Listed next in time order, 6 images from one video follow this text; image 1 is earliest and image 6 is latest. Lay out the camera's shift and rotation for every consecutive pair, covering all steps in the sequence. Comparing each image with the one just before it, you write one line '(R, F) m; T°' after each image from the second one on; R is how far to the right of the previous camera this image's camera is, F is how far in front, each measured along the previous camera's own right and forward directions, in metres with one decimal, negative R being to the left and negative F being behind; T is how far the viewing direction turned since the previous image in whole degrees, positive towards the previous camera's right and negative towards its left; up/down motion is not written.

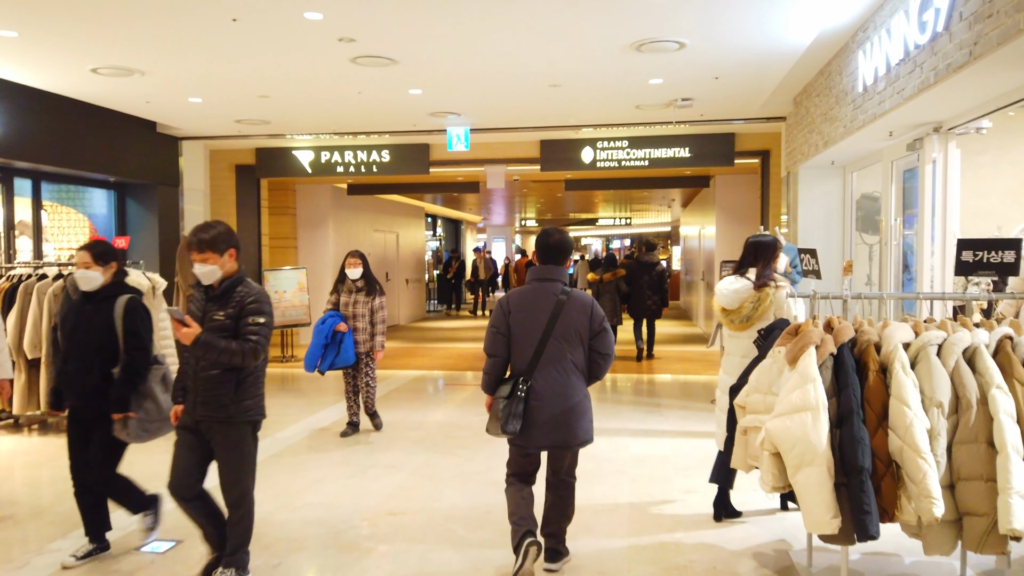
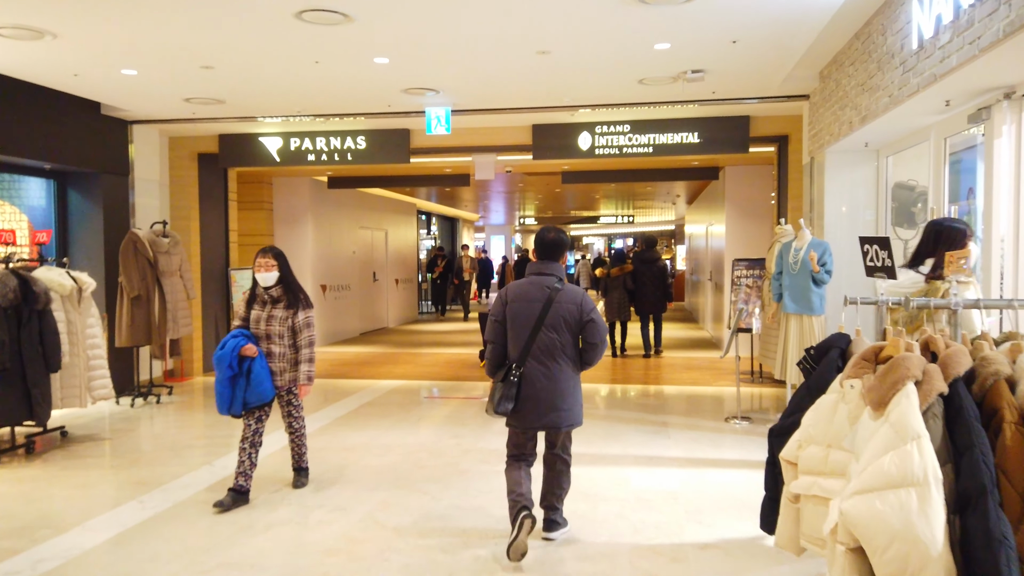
(+0.2, +0.9) m; 0°
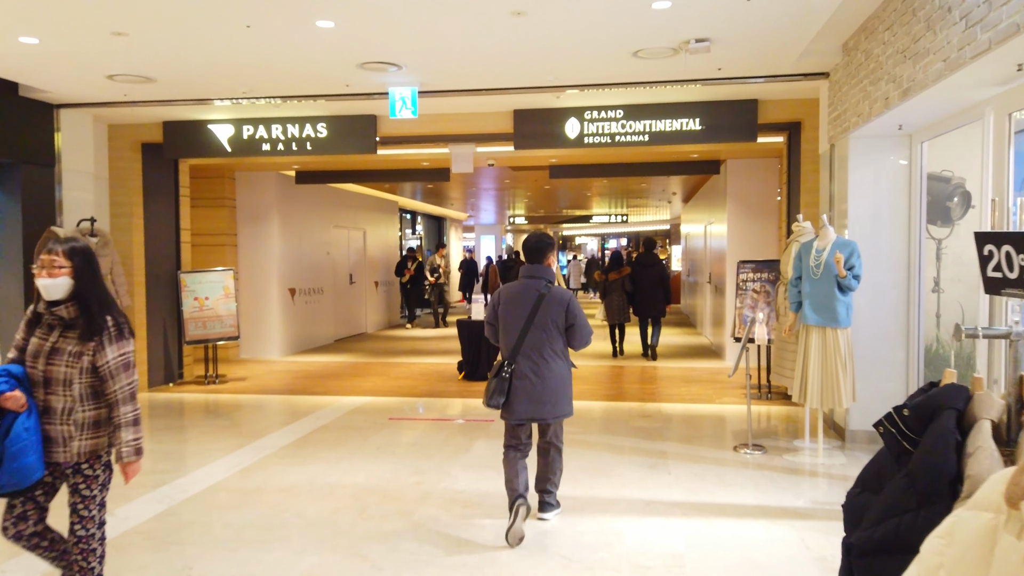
(+0.2, +0.9) m; 0°
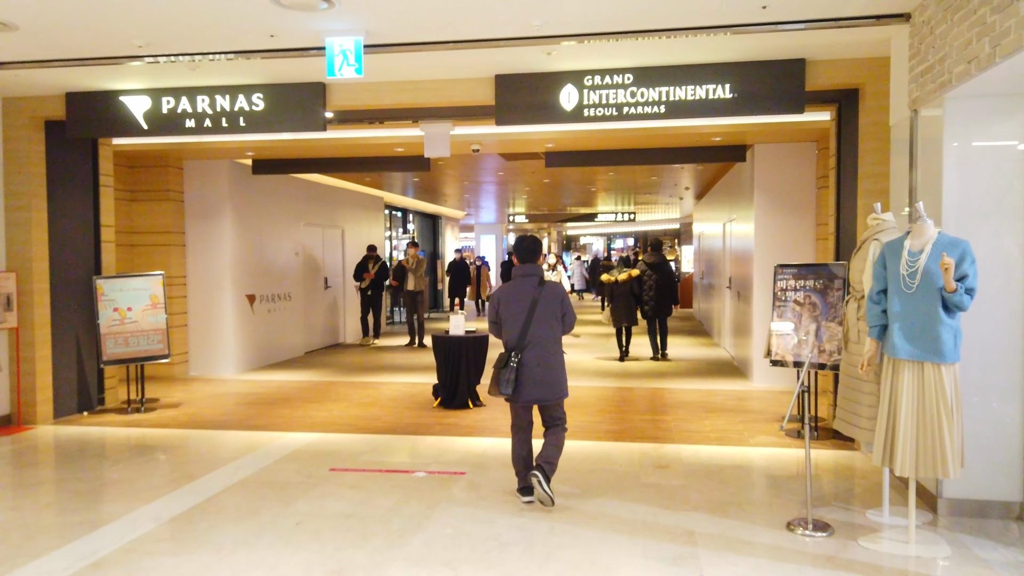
(+0.2, +1.5) m; -1°
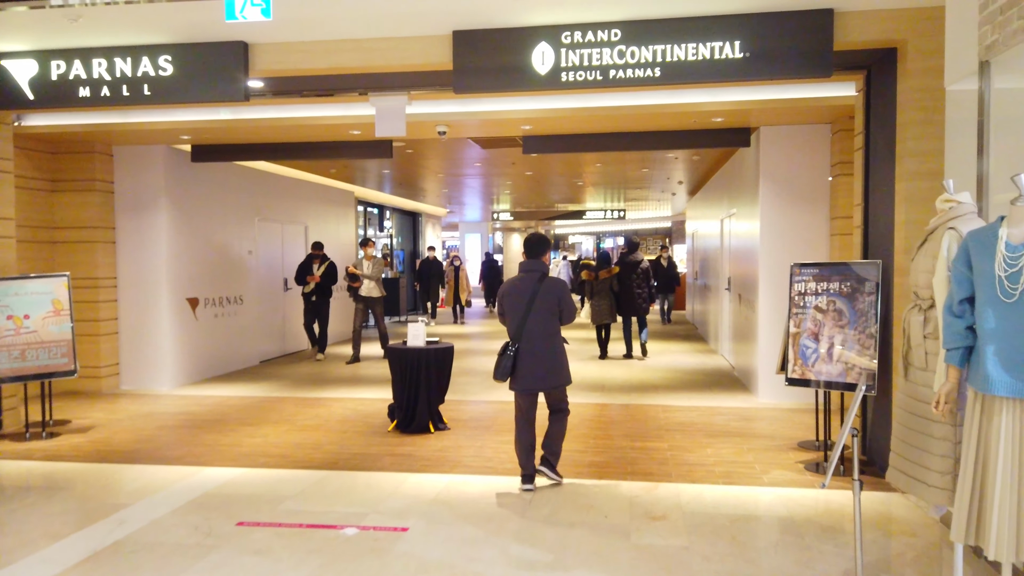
(+0.2, +1.1) m; +1°
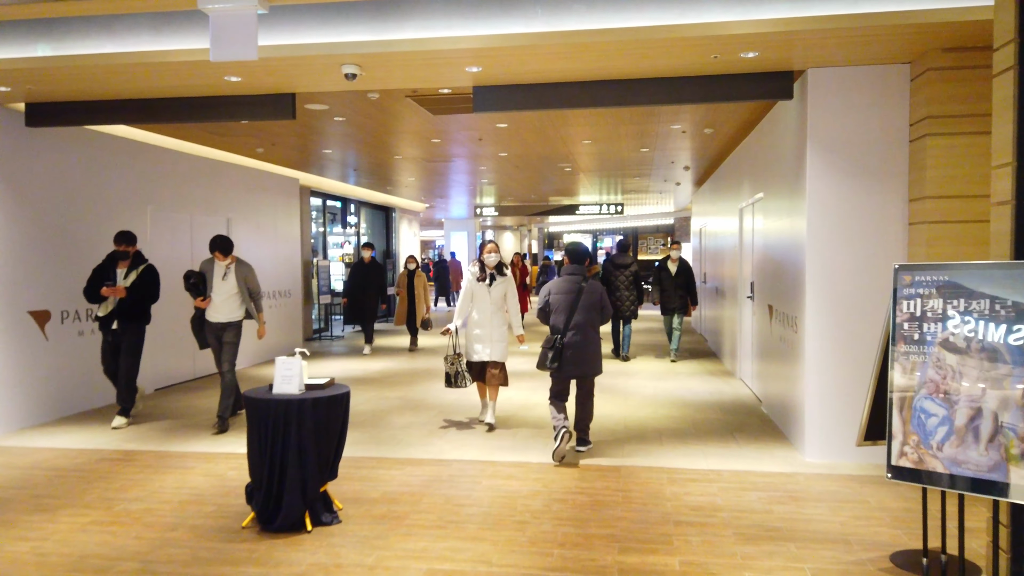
(+0.4, +2.2) m; 0°
